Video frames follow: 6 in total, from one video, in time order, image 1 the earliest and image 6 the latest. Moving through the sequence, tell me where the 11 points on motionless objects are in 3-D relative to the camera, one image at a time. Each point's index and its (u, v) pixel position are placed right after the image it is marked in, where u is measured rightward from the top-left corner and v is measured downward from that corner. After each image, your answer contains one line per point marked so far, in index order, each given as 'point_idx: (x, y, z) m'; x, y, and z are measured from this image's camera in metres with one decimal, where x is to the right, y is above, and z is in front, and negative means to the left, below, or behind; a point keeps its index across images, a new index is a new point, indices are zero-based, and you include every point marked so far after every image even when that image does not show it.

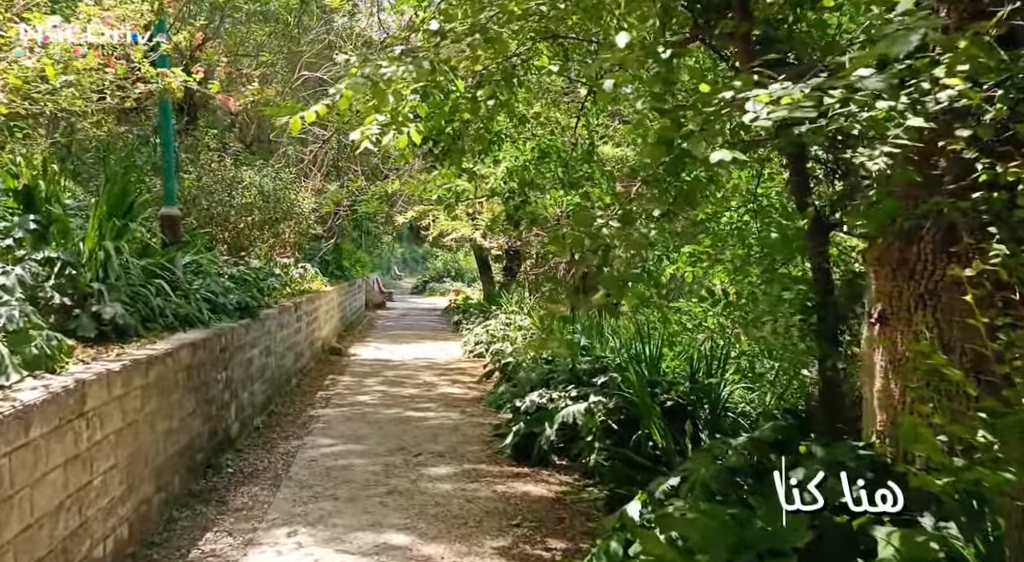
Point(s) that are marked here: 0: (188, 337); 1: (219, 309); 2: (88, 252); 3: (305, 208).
0: (-1.9, -0.3, +4.7) m
1: (-2.1, -0.2, +5.9) m
2: (-2.6, +0.2, +4.8) m
3: (-2.9, +1.0, +11.2) m
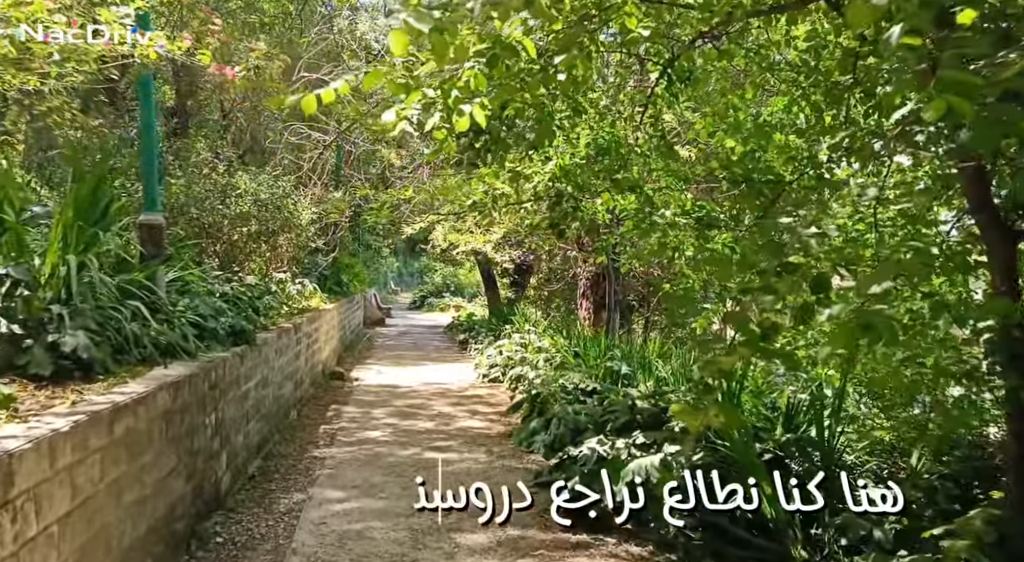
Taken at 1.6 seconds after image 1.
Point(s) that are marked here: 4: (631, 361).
0: (-1.6, -0.4, +3.8) m
1: (-1.9, -0.3, +4.9) m
2: (-2.3, +0.1, +3.9) m
3: (-2.7, +0.8, +10.3) m
4: (+1.0, -0.7, +7.0) m
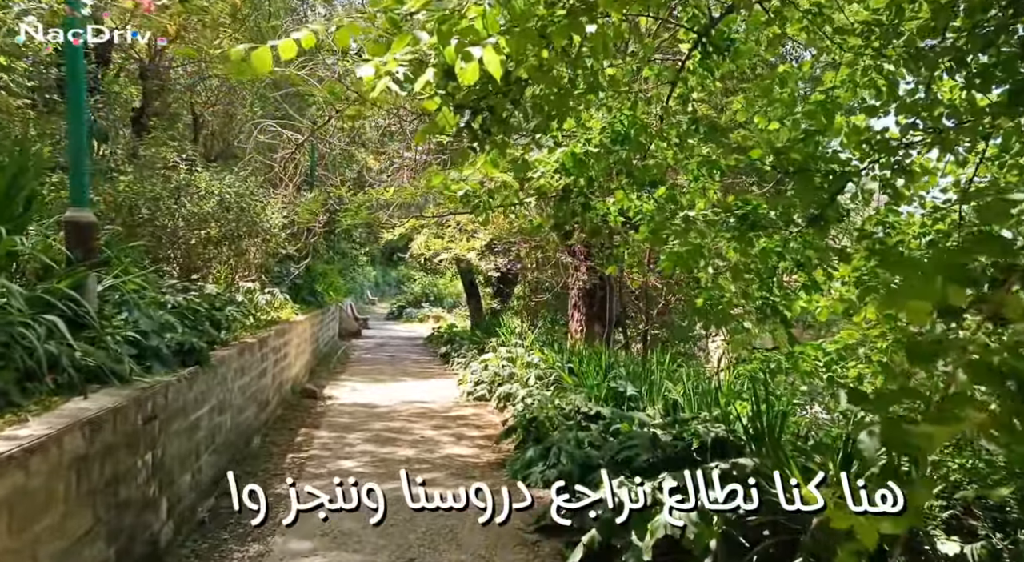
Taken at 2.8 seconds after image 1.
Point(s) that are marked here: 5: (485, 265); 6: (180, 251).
0: (-1.6, -0.5, +3.0) m
1: (-1.9, -0.4, +4.1) m
2: (-2.3, 0.0, +3.1) m
3: (-2.8, +0.7, +9.5) m
4: (+1.0, -0.8, +6.3) m
5: (-0.4, +0.2, +12.2) m
6: (-3.0, +0.3, +7.2) m
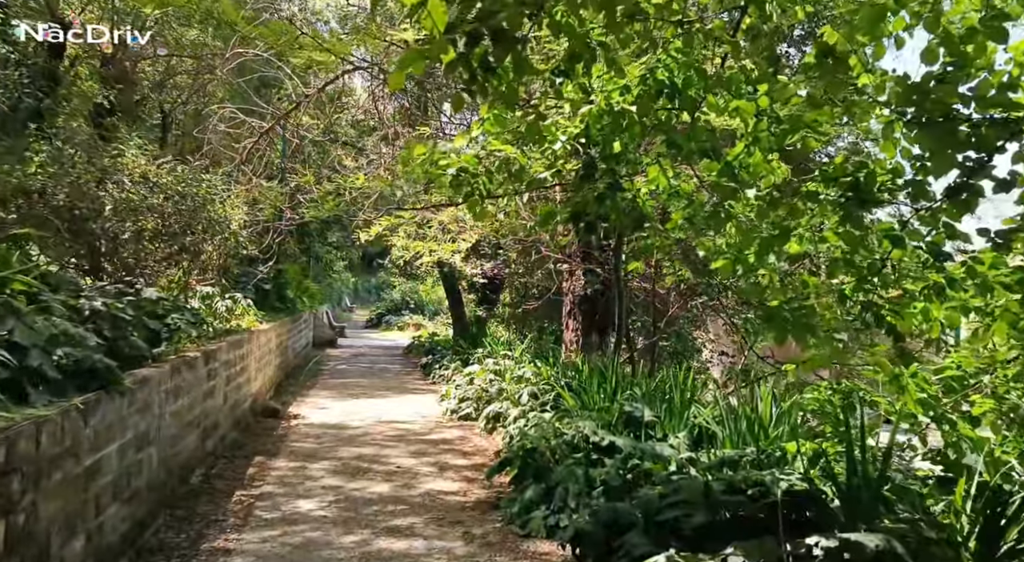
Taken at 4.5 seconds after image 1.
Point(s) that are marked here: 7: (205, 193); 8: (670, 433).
0: (-1.6, -0.5, +2.0) m
1: (-1.9, -0.4, +3.1) m
2: (-2.2, +0.1, +2.1) m
3: (-2.9, +0.7, +8.4) m
4: (+0.9, -0.8, +5.3) m
5: (-0.6, +0.2, +11.2) m
6: (-3.0, +0.3, +6.1) m
7: (-2.8, +0.8, +7.1) m
8: (+1.0, -0.9, +4.9) m
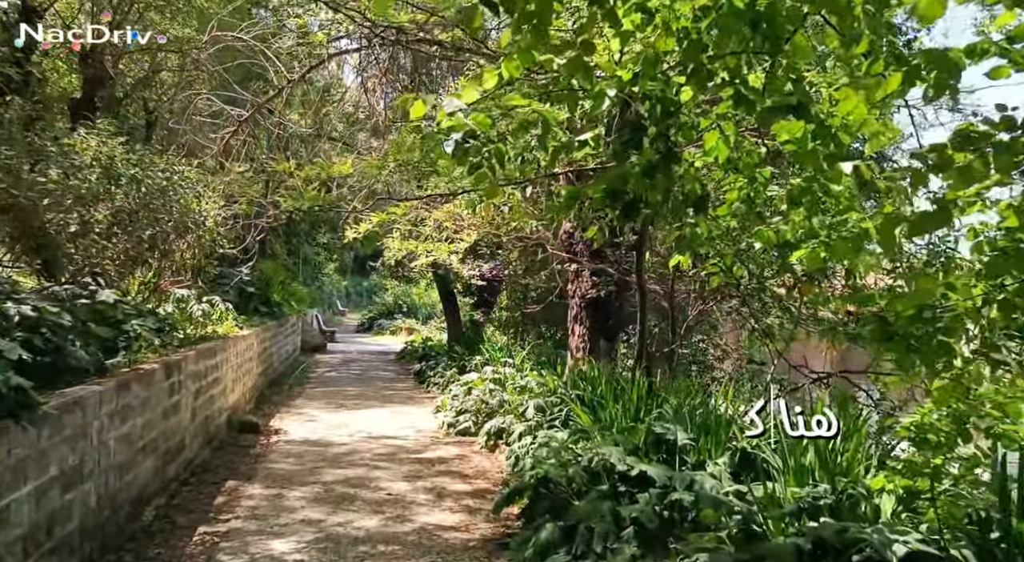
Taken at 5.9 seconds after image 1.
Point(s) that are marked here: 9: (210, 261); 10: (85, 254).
0: (-1.5, -0.4, +1.2) m
1: (-1.8, -0.4, +2.3) m
2: (-2.1, +0.1, +1.3) m
3: (-2.9, +0.6, +7.7) m
4: (+1.0, -0.8, +4.6) m
5: (-0.6, +0.1, +10.5) m
6: (-3.0, +0.3, +5.4) m
7: (-2.7, +0.8, +6.4) m
8: (+1.0, -0.9, +4.1) m
9: (-3.3, +0.2, +8.8) m
10: (-3.0, +0.2, +5.4) m
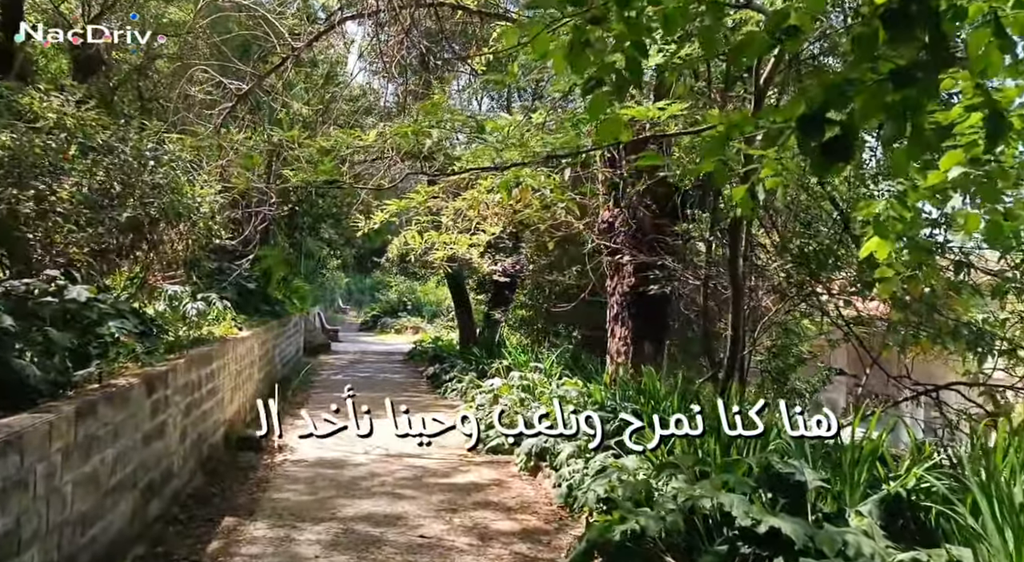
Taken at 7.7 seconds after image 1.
0: (-1.2, -0.4, +0.2) m
1: (-1.5, -0.3, +1.4) m
2: (-1.8, +0.1, +0.3) m
3: (-2.6, +0.7, +6.7) m
4: (+1.3, -0.8, +3.6) m
5: (-0.3, +0.2, +9.5) m
6: (-2.7, +0.3, +4.4) m
7: (-2.4, +0.8, +5.4) m
8: (+1.3, -0.9, +3.2) m
9: (-3.0, +0.3, +7.8) m
10: (-2.6, +0.2, +4.4) m
